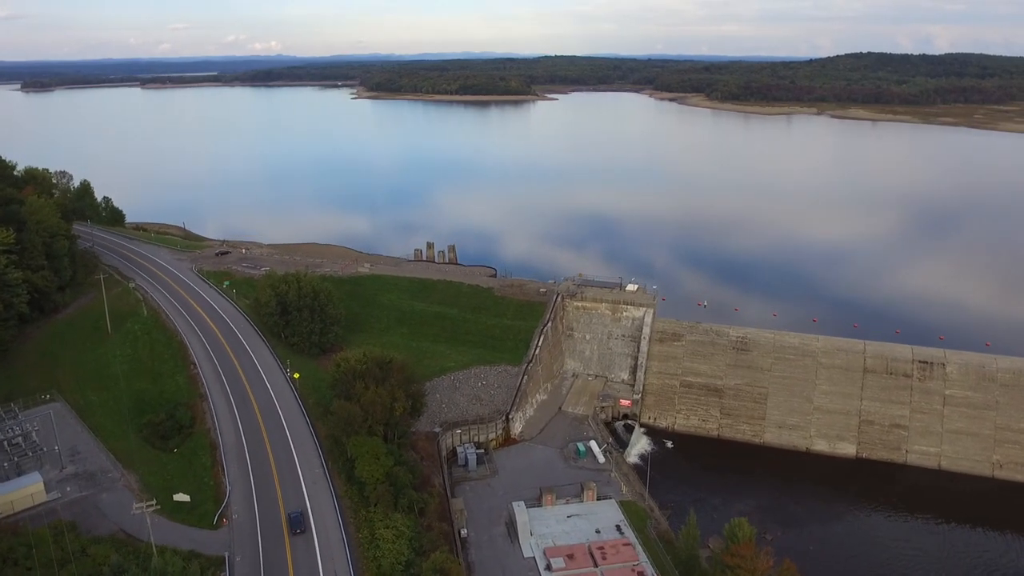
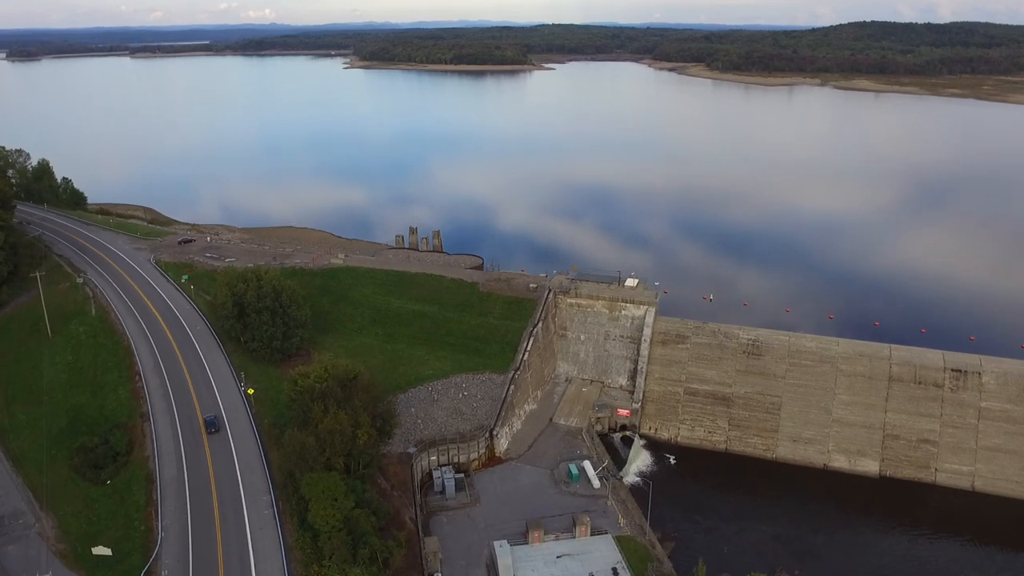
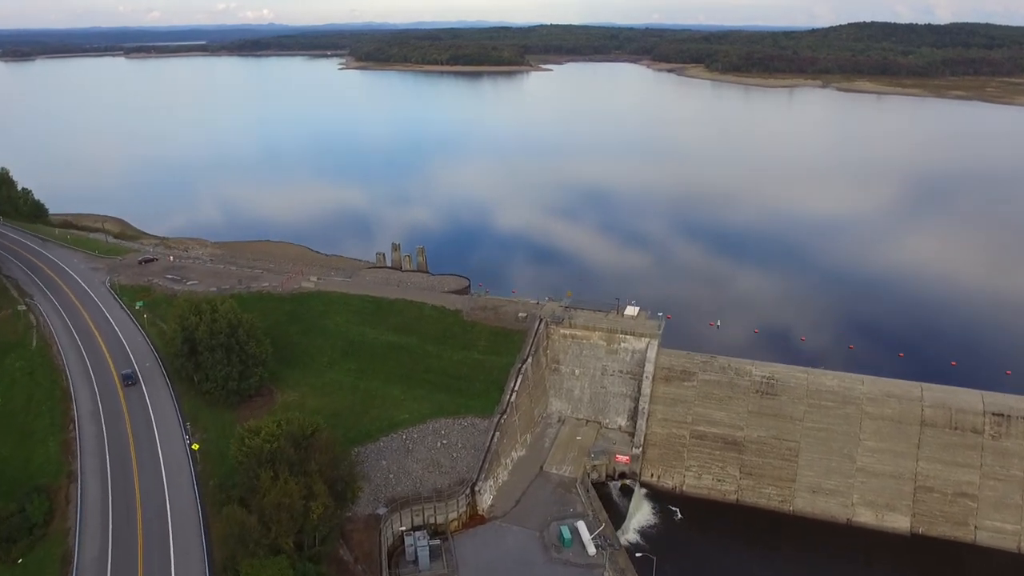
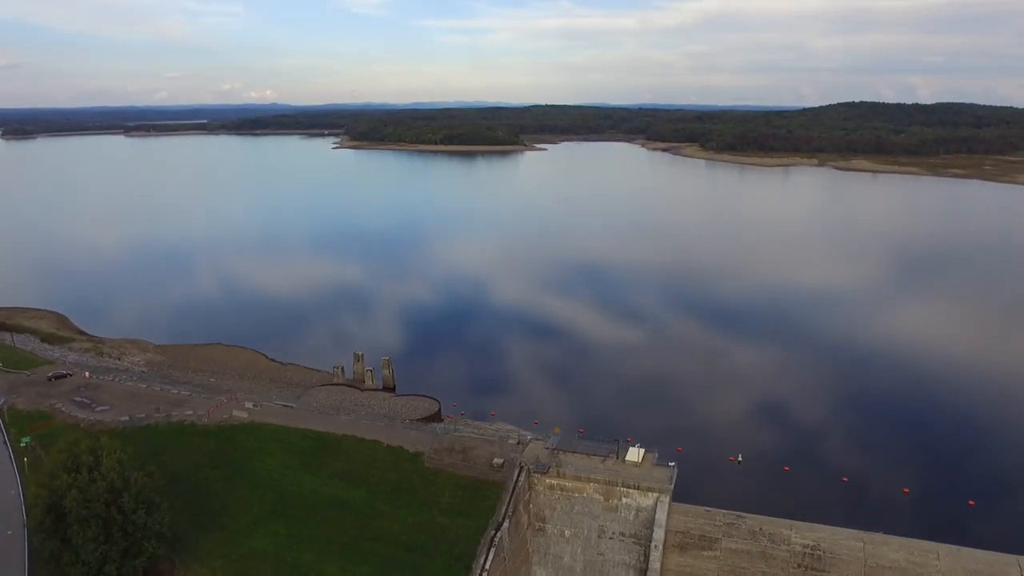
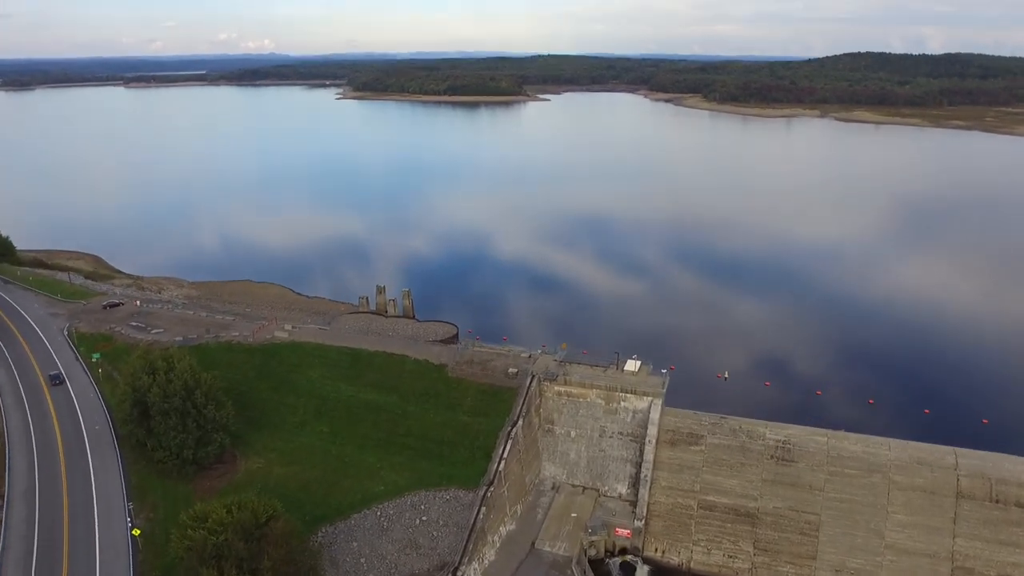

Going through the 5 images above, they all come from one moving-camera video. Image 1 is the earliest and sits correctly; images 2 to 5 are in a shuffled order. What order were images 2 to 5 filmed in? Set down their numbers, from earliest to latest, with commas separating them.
2, 3, 5, 4
